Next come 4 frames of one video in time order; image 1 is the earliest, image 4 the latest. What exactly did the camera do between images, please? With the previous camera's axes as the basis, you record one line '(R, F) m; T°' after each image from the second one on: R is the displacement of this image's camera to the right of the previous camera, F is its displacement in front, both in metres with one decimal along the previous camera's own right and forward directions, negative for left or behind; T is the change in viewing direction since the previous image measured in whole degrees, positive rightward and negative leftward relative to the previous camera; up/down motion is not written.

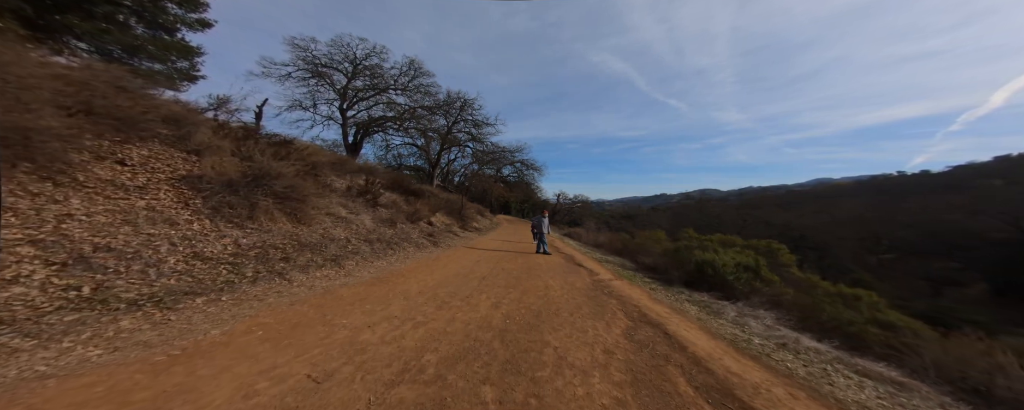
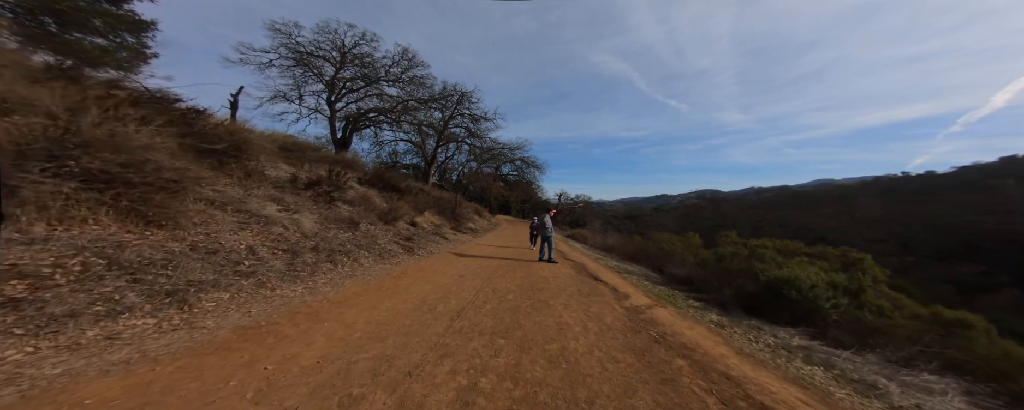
(+0.1, +3.0) m; 0°
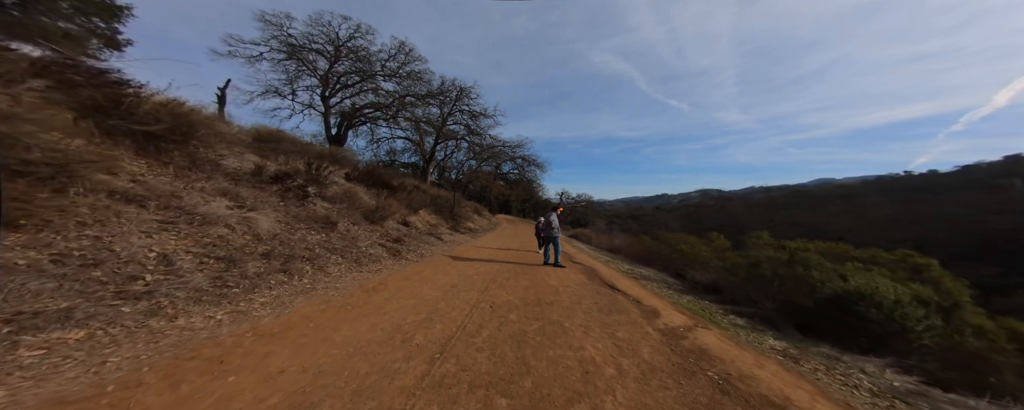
(-0.1, +1.4) m; 0°
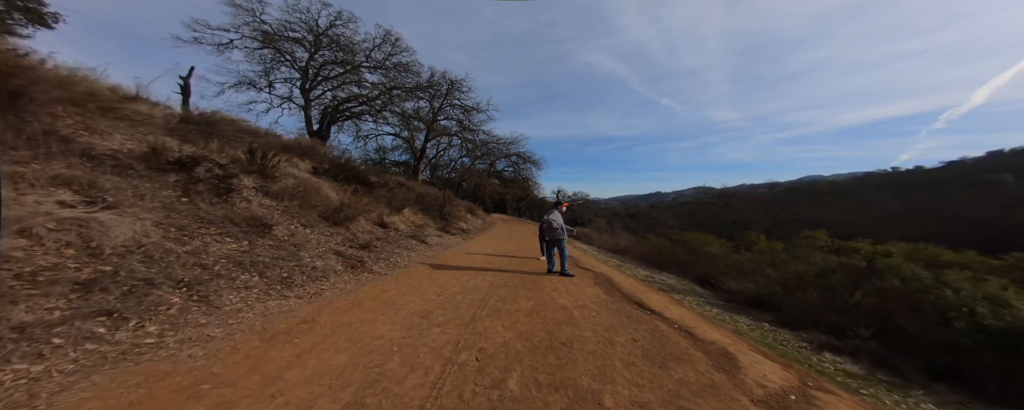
(0.0, +2.1) m; +1°
